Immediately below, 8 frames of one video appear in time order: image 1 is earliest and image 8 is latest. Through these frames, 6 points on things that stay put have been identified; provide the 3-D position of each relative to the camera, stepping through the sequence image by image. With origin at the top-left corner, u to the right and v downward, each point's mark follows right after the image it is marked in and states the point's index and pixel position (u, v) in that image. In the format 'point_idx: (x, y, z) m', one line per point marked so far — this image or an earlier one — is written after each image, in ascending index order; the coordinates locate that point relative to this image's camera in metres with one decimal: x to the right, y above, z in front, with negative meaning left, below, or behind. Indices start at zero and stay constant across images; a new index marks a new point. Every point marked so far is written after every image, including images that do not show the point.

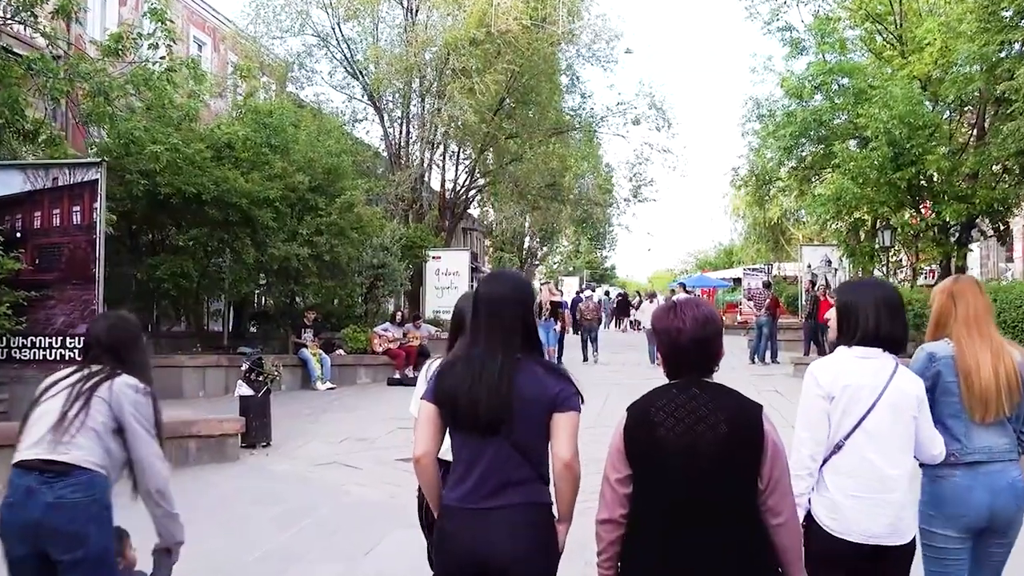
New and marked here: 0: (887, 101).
0: (+6.0, +3.0, +15.4) m
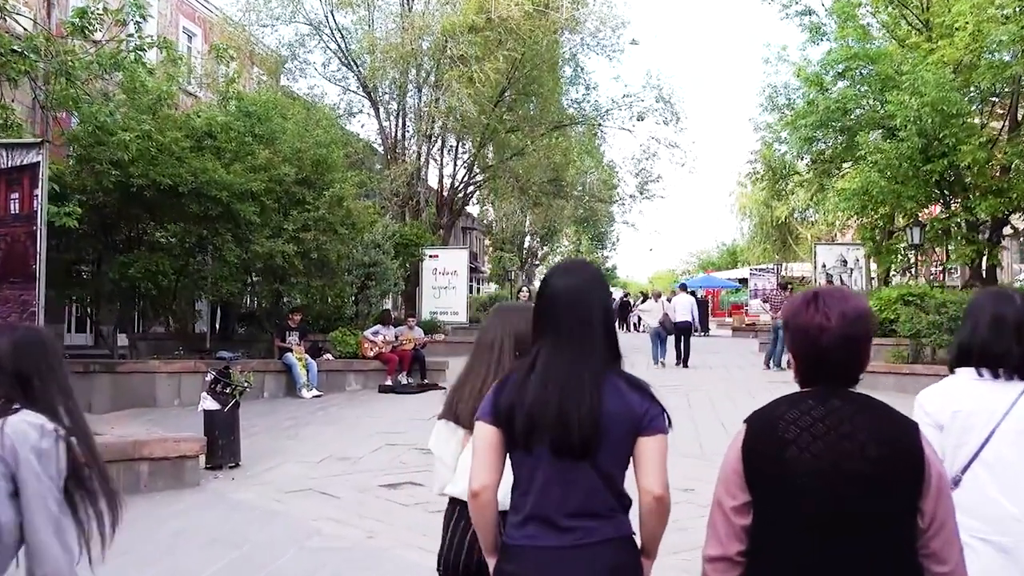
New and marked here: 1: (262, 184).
0: (+6.0, +3.0, +14.3) m
1: (-3.9, +1.6, +15.3) m
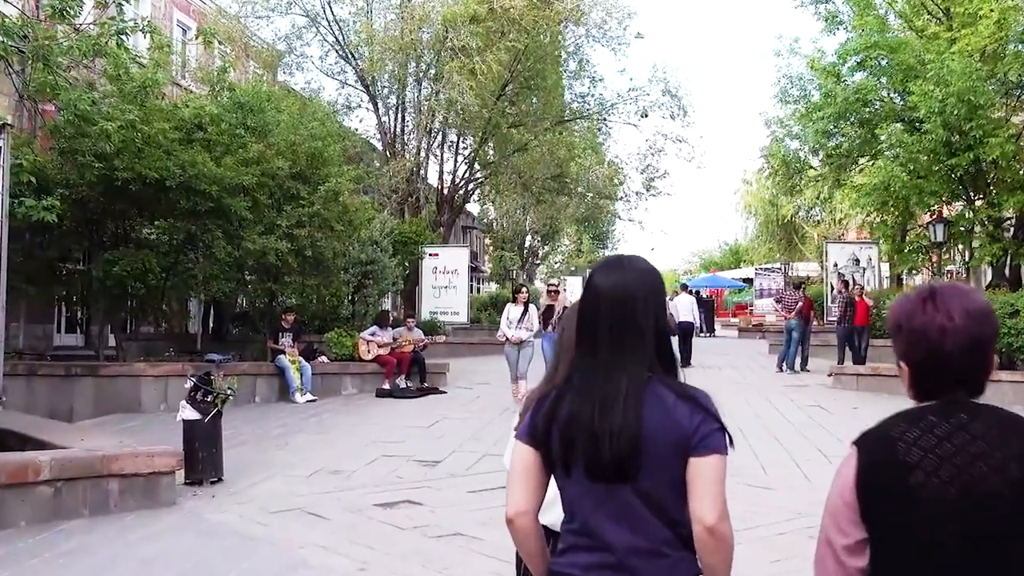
0: (+6.0, +3.0, +13.6) m
1: (-3.9, +1.6, +14.6) m
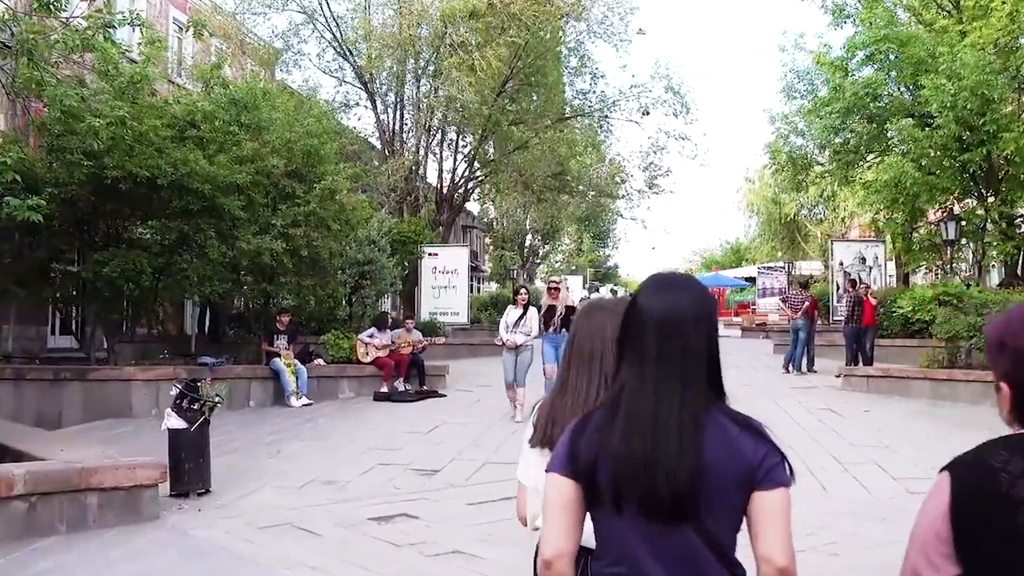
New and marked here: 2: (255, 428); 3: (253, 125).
0: (+6.0, +3.0, +13.3) m
1: (-3.8, +1.6, +14.3) m
2: (-2.9, -1.6, +11.0) m
3: (-4.0, +2.5, +15.0) m
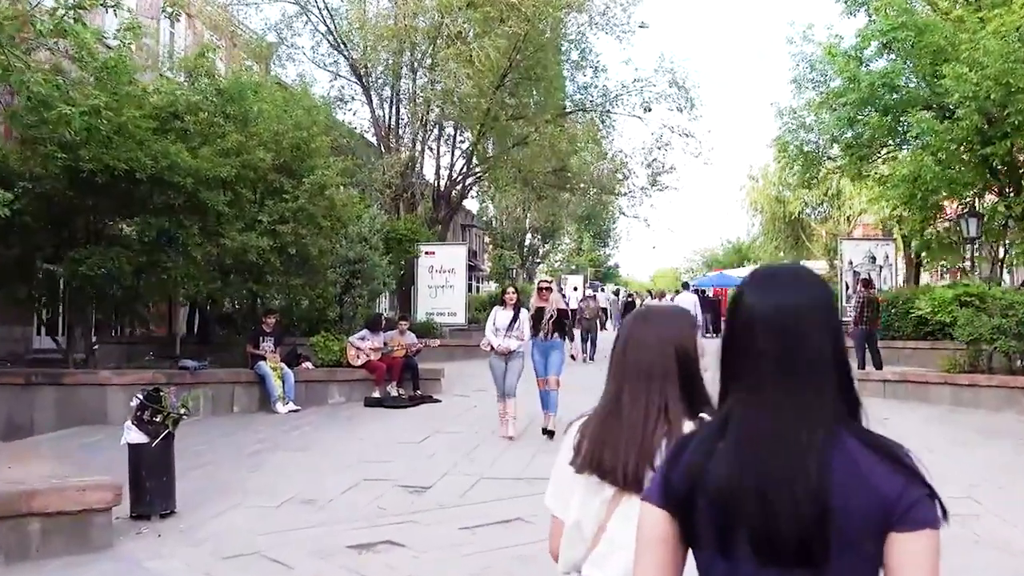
0: (+6.0, +3.0, +12.6) m
1: (-3.9, +1.6, +13.6) m
2: (-2.9, -1.6, +10.4) m
3: (-4.0, +2.5, +14.3) m
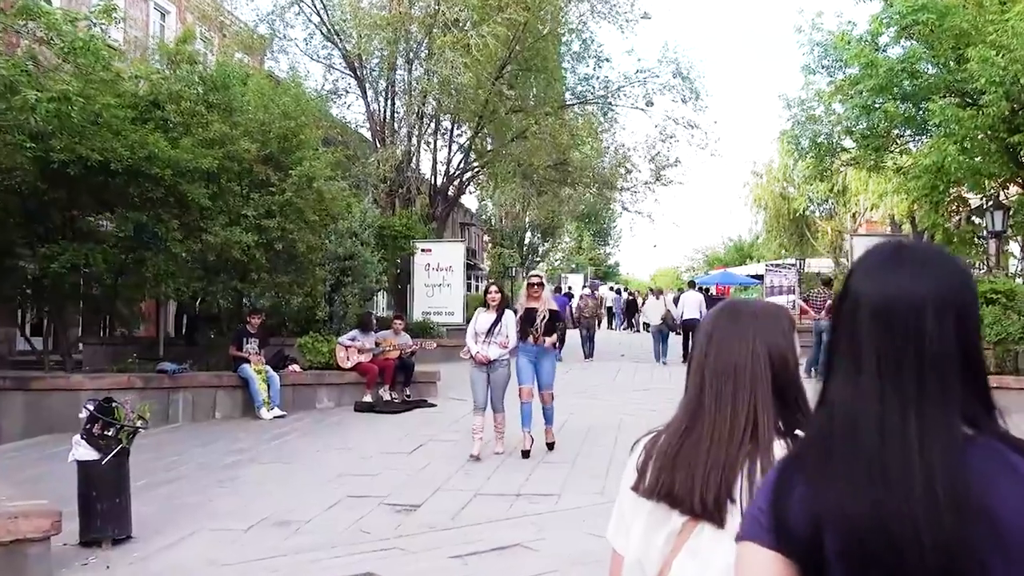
0: (+6.0, +3.0, +11.8) m
1: (-3.9, +1.7, +12.8) m
2: (-2.9, -1.6, +9.6) m
3: (-4.0, +2.5, +13.6) m
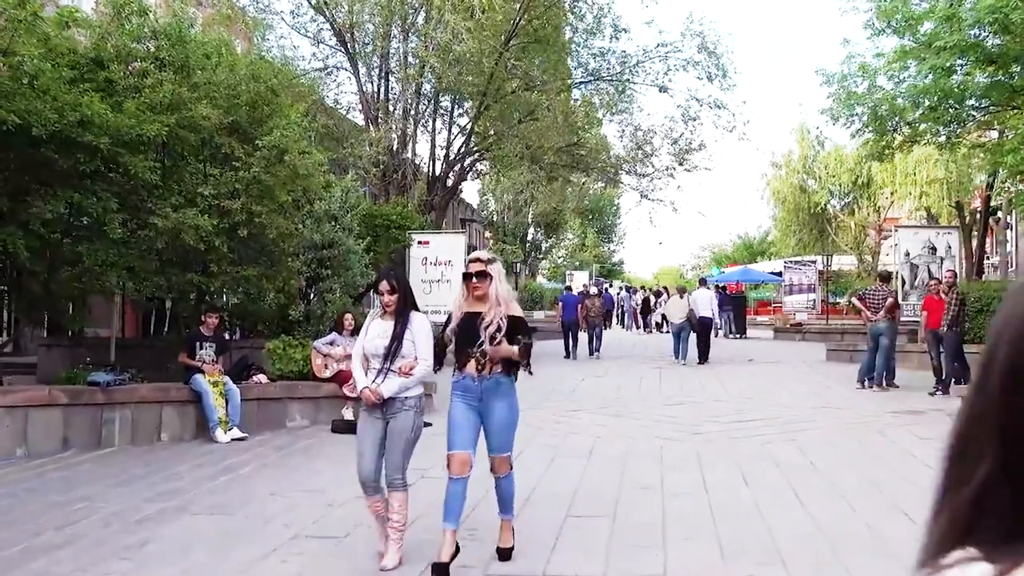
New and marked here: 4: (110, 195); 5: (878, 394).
0: (+6.1, +3.0, +9.7) m
1: (-3.7, +1.7, +10.7) m
2: (-2.8, -1.5, +7.5) m
3: (-3.9, +2.6, +11.4) m
4: (-4.3, +1.0, +10.5) m
5: (+5.0, -1.5, +13.4) m
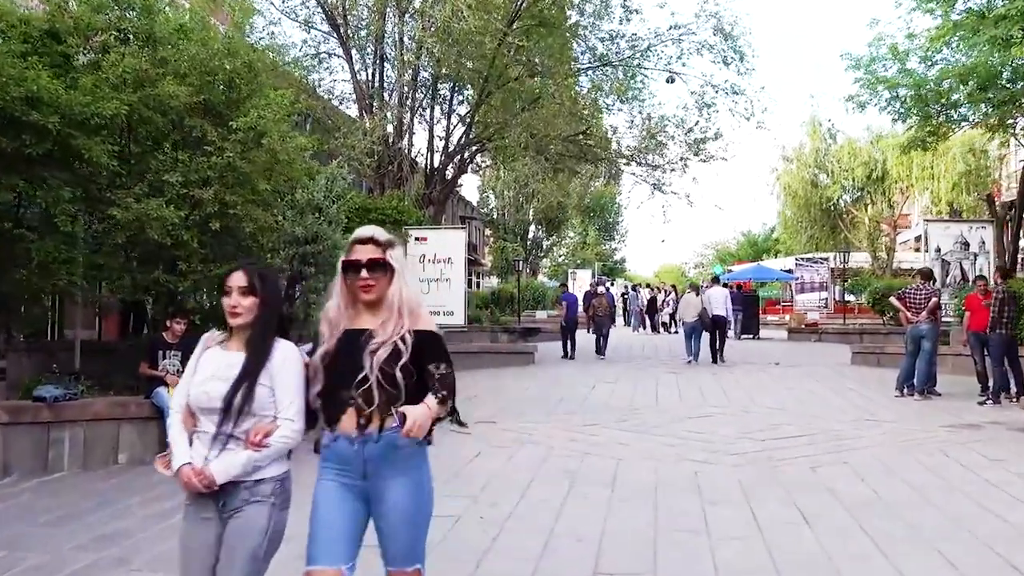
0: (+6.2, +3.1, +8.4) m
1: (-3.7, +1.7, +9.4) m
2: (-2.7, -1.5, +6.2) m
3: (-3.8, +2.6, +10.2) m
4: (-4.2, +1.0, +9.2) m
5: (+5.1, -1.4, +12.2) m
